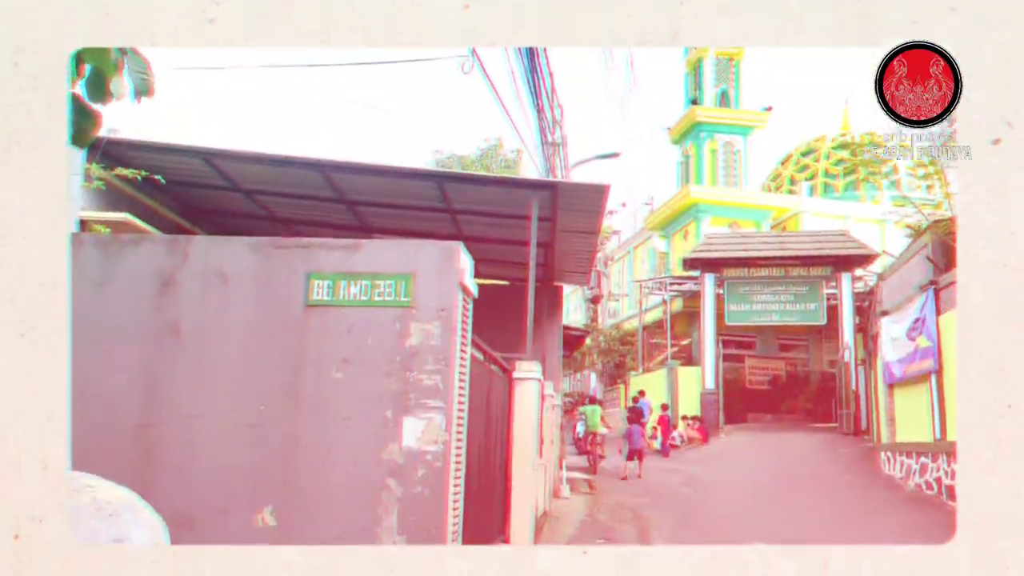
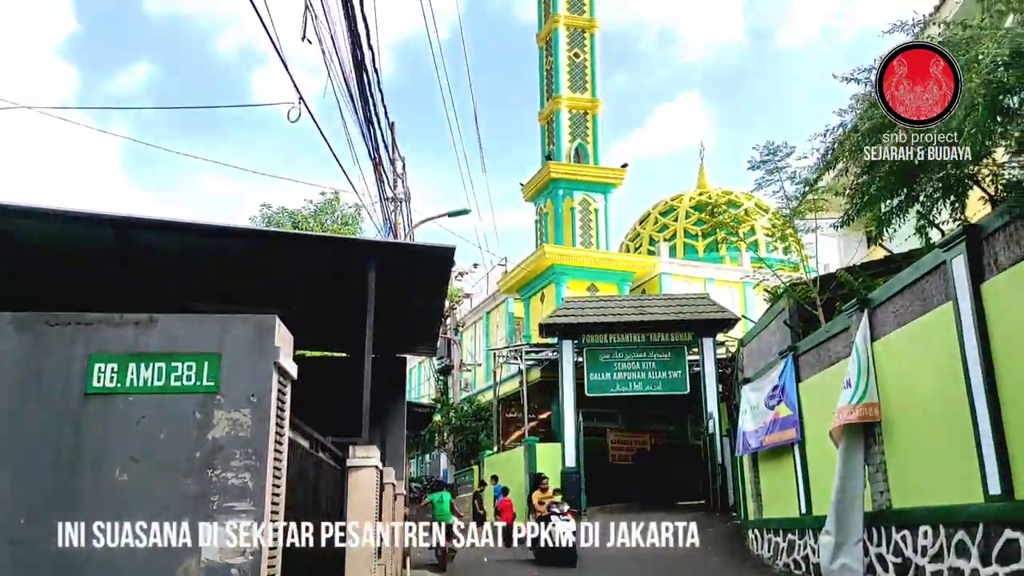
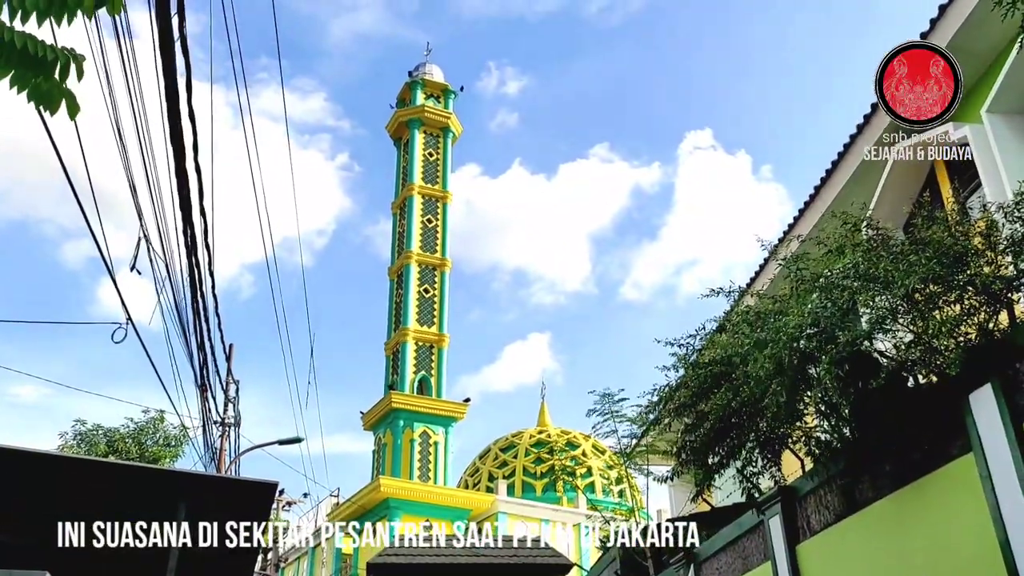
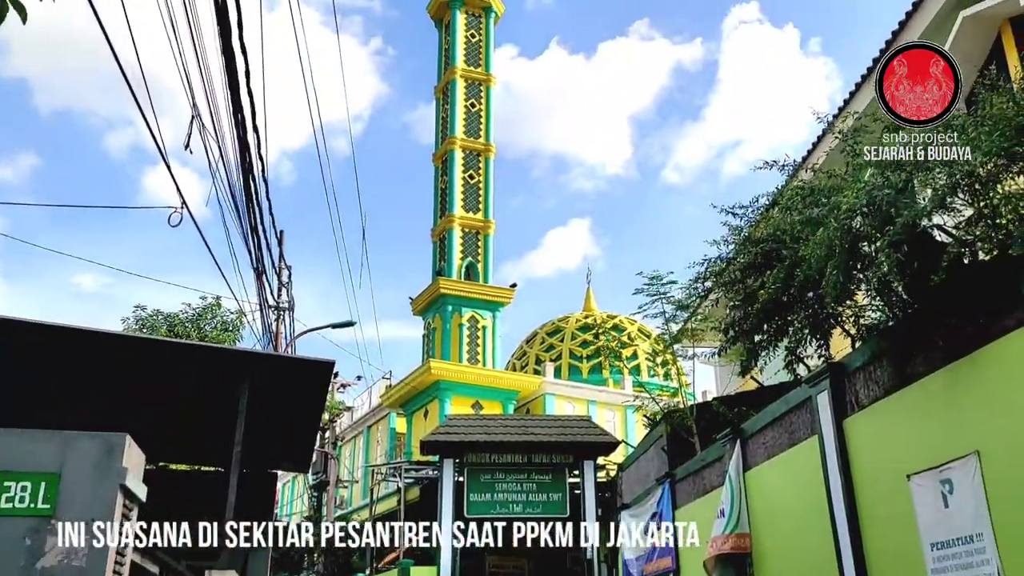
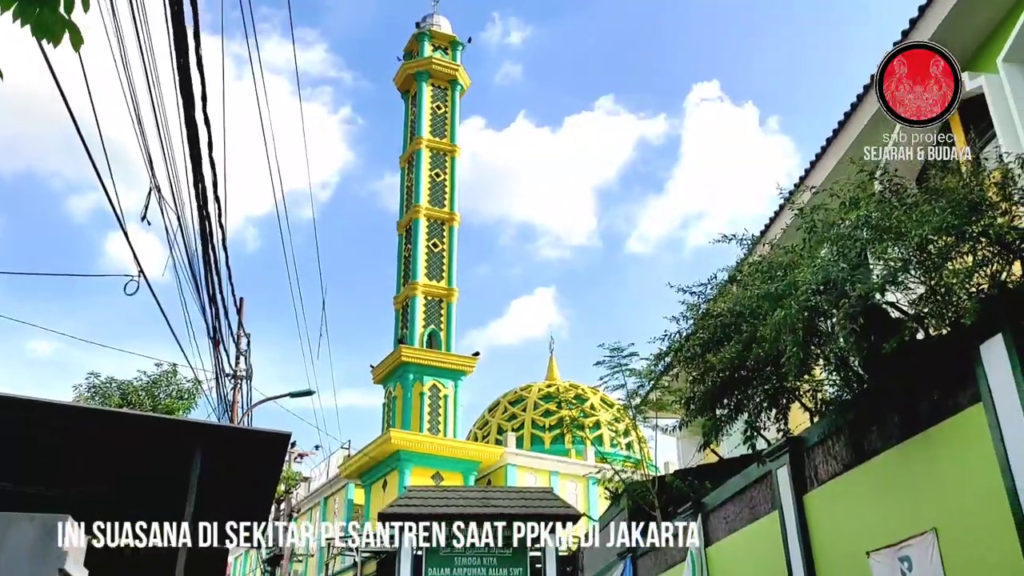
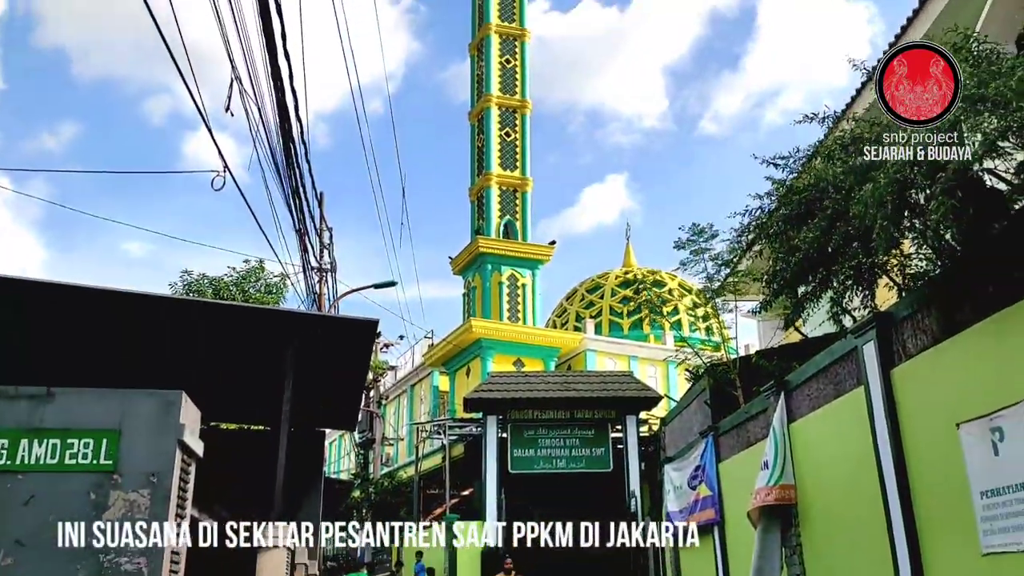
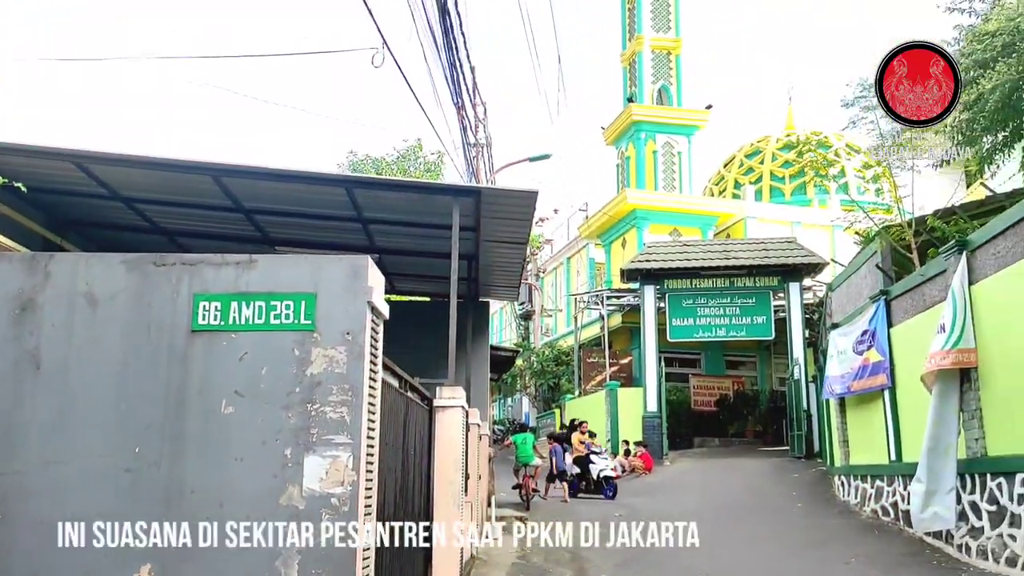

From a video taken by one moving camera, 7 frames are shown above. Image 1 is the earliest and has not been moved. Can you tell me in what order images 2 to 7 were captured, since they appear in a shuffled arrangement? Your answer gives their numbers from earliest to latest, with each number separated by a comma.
7, 2, 6, 4, 5, 3
